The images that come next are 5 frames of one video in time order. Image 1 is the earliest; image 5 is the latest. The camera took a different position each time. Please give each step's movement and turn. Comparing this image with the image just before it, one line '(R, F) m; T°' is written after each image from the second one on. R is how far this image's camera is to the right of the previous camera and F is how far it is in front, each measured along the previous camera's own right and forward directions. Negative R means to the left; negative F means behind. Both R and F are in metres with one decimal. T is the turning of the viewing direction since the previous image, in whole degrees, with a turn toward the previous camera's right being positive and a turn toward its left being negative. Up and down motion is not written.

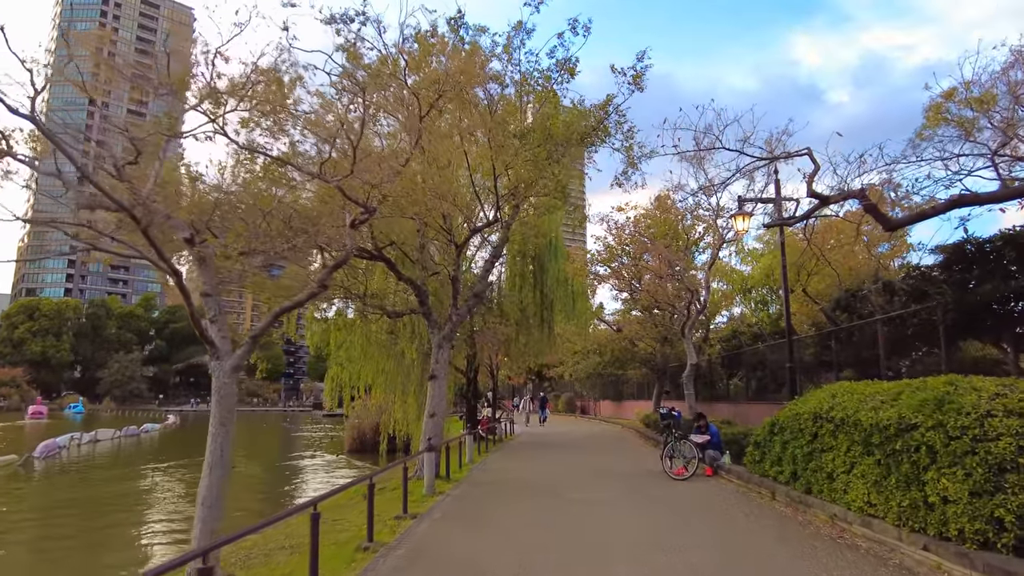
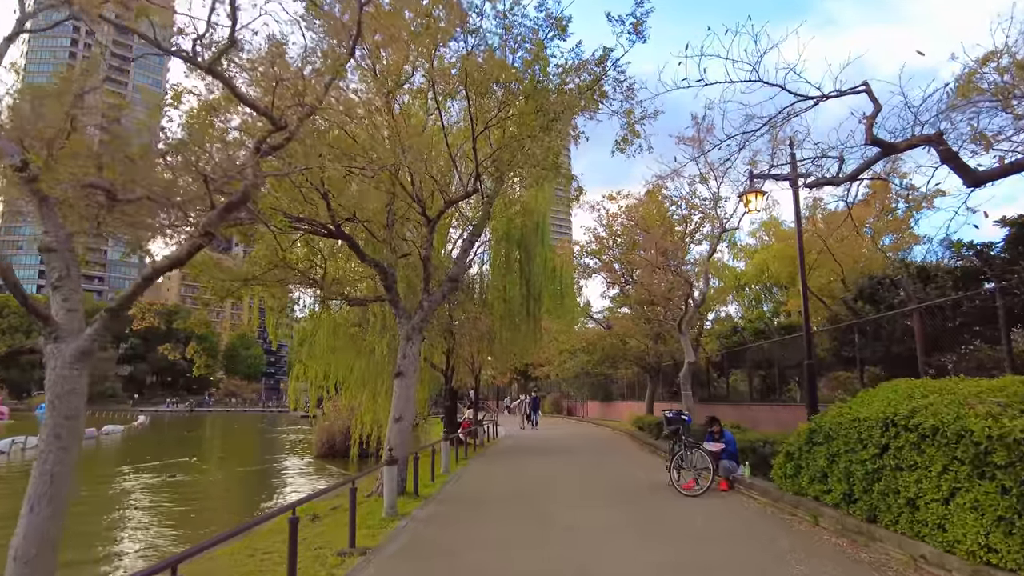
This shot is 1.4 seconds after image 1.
(+0.1, +1.8) m; +1°
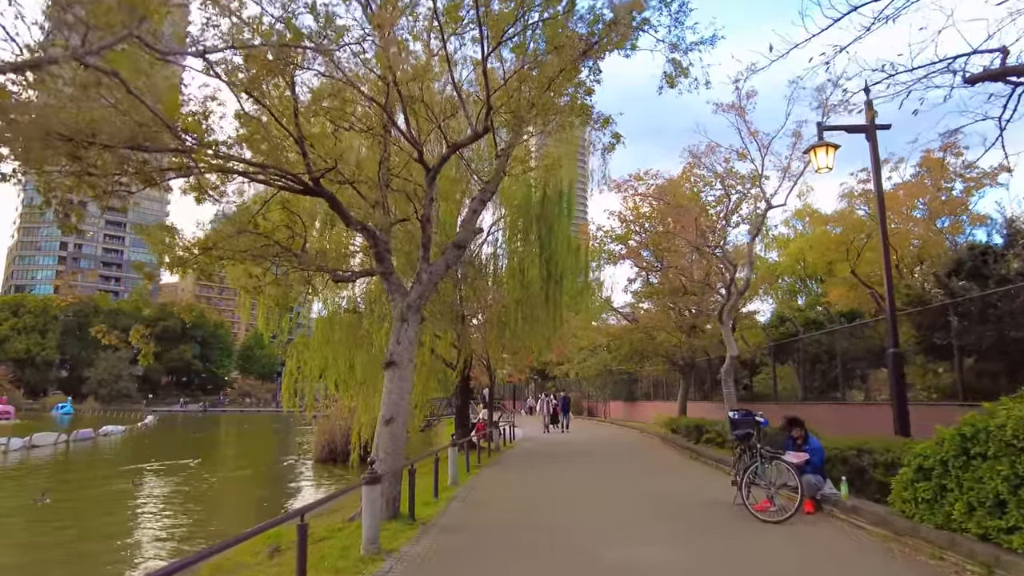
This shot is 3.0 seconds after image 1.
(-0.1, +2.2) m; -1°
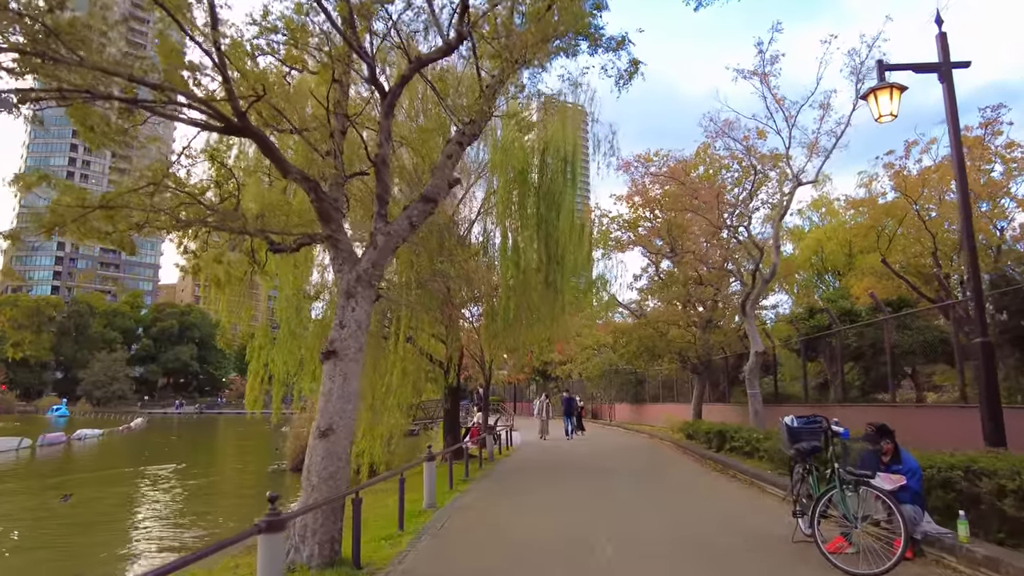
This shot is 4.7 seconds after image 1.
(+0.2, +2.1) m; 0°
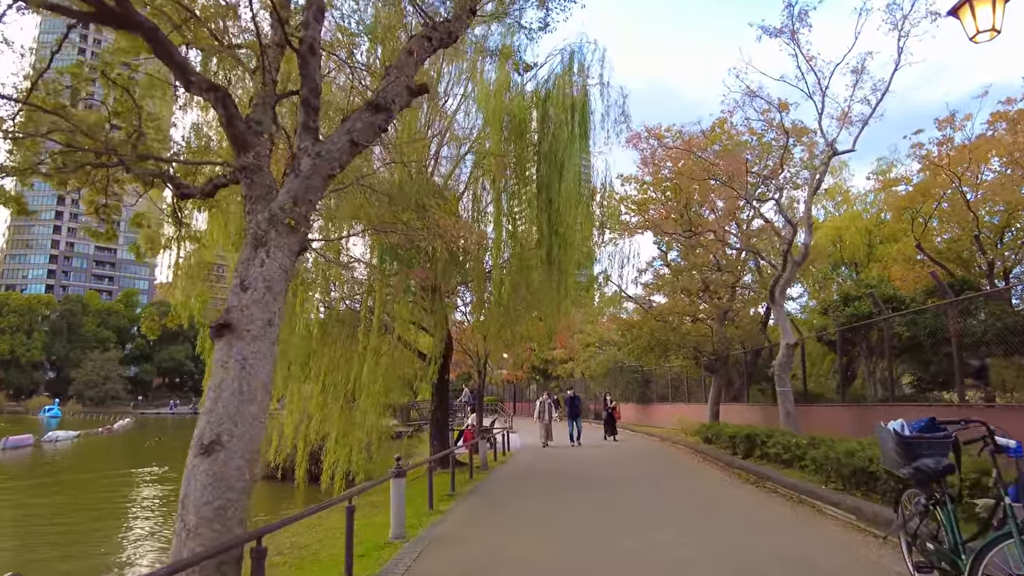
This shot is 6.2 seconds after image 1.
(+0.1, +2.0) m; 0°
